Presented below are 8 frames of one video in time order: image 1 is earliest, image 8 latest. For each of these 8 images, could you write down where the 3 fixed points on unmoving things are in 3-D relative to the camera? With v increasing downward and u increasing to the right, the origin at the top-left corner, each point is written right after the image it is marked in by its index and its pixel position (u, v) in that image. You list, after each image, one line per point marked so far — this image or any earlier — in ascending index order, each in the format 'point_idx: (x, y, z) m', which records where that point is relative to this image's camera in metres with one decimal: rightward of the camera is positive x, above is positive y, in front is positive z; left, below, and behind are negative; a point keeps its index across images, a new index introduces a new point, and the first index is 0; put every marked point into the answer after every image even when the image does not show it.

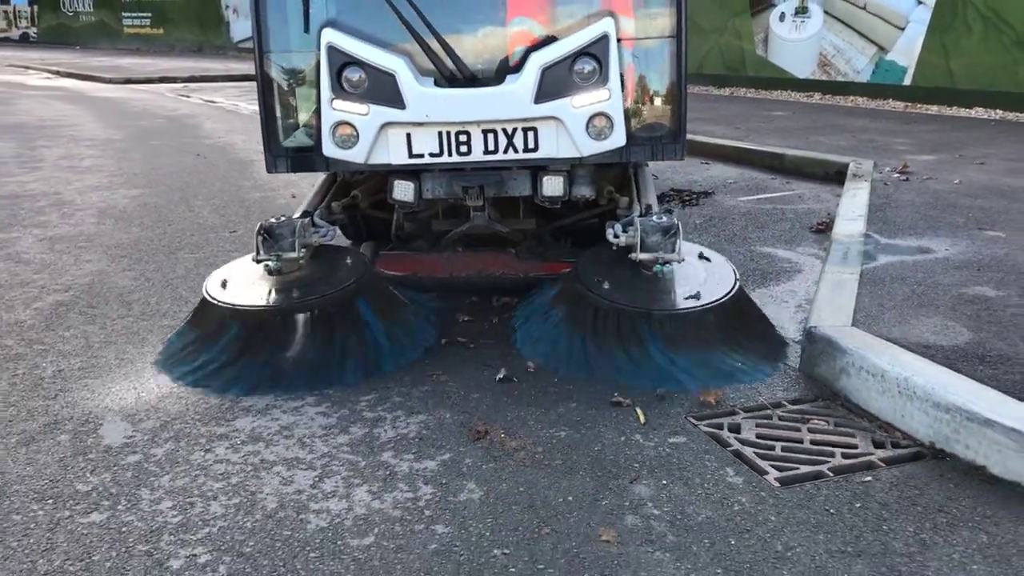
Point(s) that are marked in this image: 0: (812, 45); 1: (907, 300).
0: (+3.7, +3.0, +11.0) m
1: (+1.6, -0.1, +3.5) m
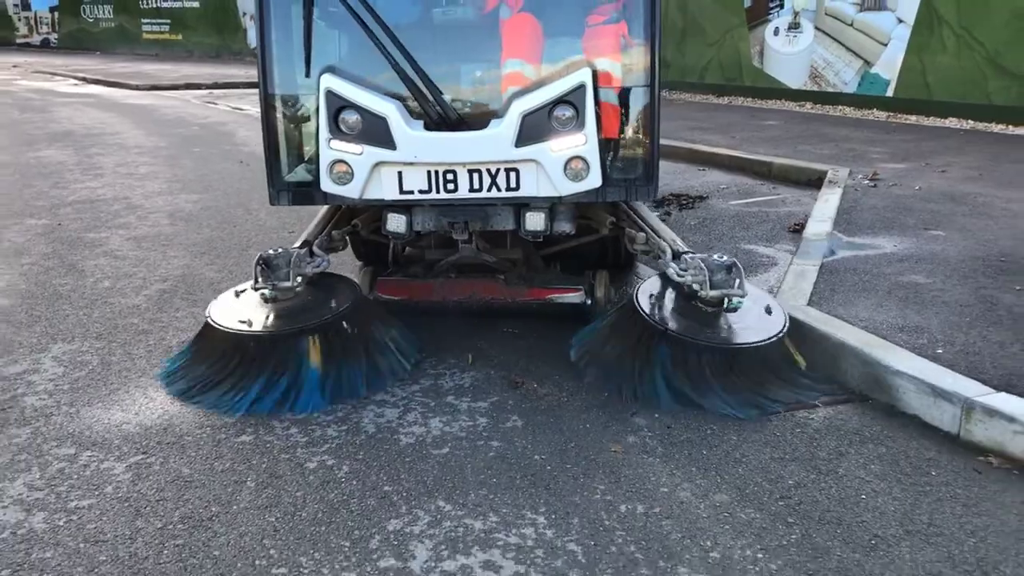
0: (+3.9, +3.1, +11.9) m
1: (+1.7, 0.0, +4.4) m
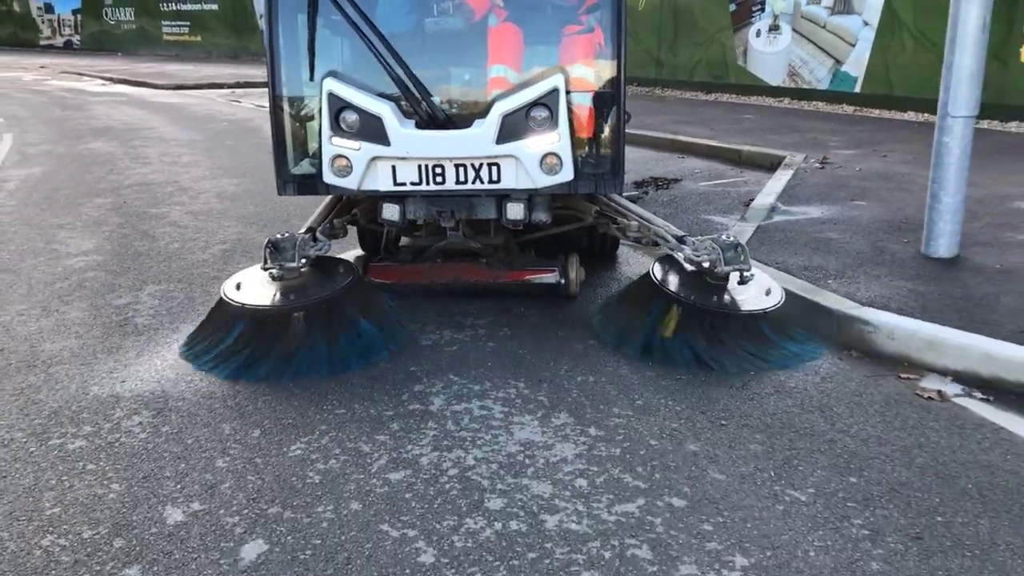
0: (+4.0, +3.4, +13.0) m
1: (+1.7, +0.3, +5.5) m
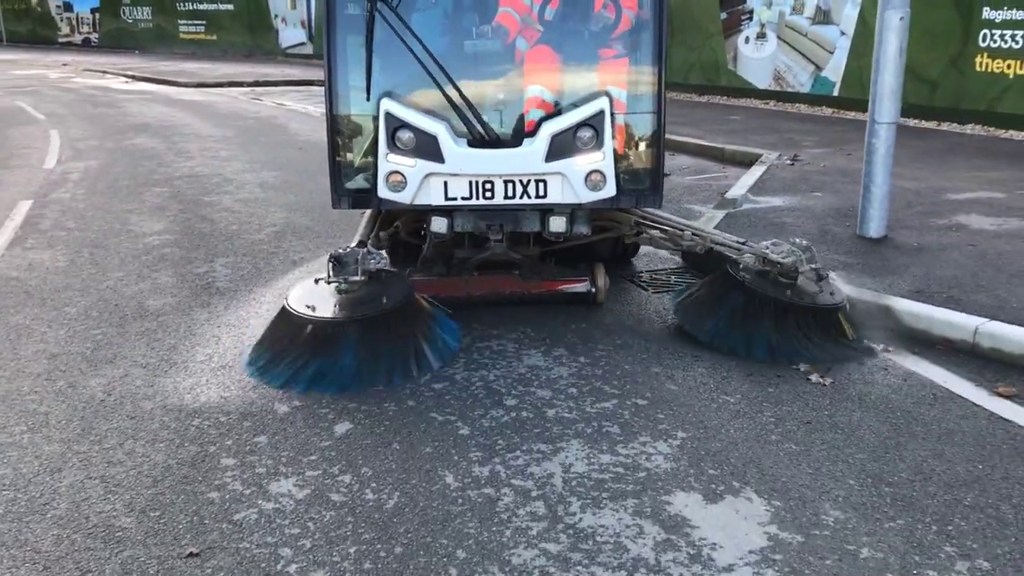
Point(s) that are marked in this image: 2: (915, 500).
0: (+4.1, +3.6, +14.1) m
1: (+1.7, +0.5, +6.6) m
2: (+1.4, -0.8, +3.2) m
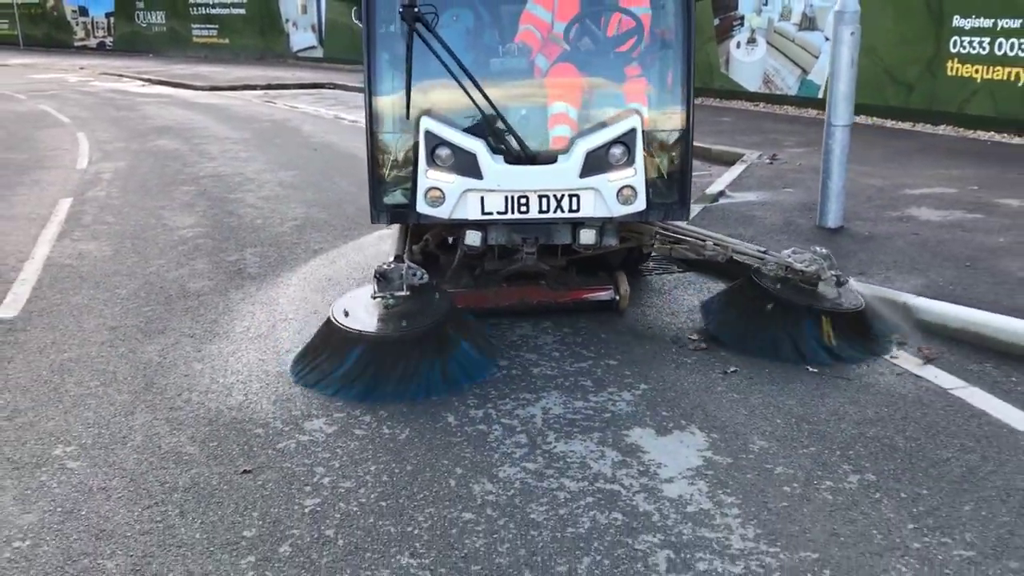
0: (+4.1, +3.7, +14.8) m
1: (+1.7, +0.6, +7.4) m
2: (+1.4, -0.6, +3.9) m
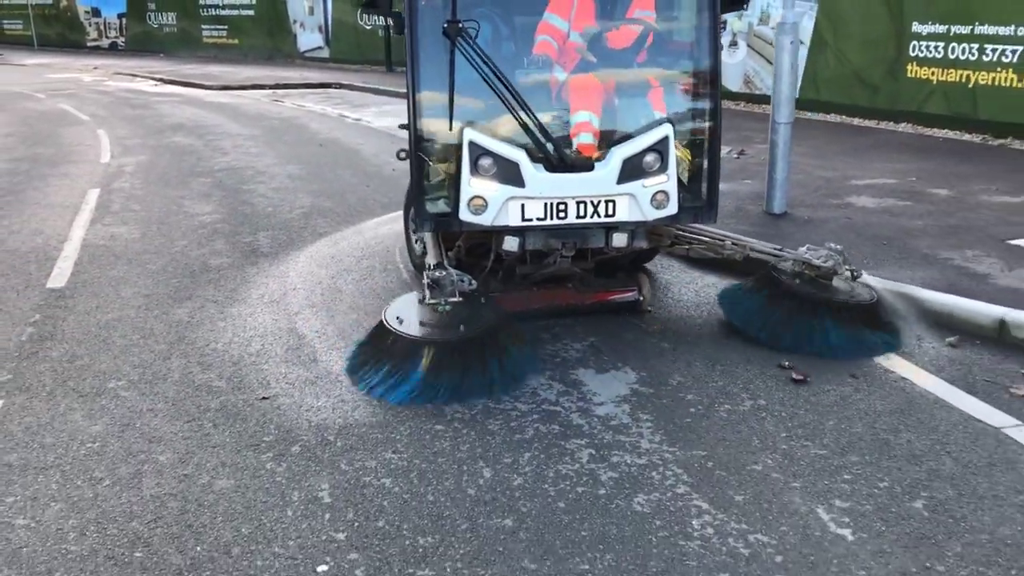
0: (+4.0, +3.9, +15.7) m
1: (+1.6, +0.8, +8.3) m
2: (+1.2, -0.5, +4.8) m
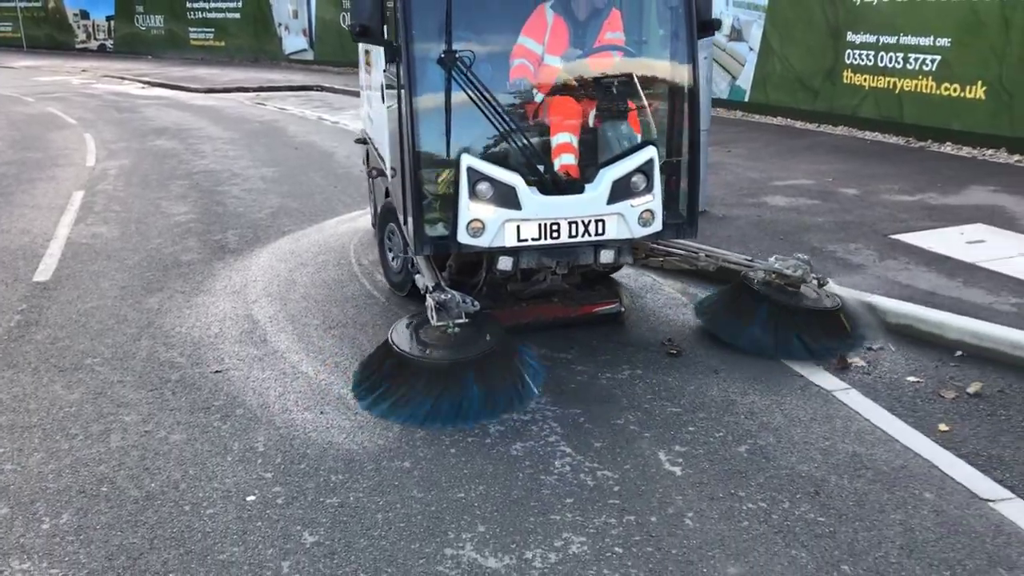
0: (+3.4, +4.0, +16.5) m
1: (+1.0, +0.9, +9.1) m
2: (+0.7, -0.4, +5.6) m
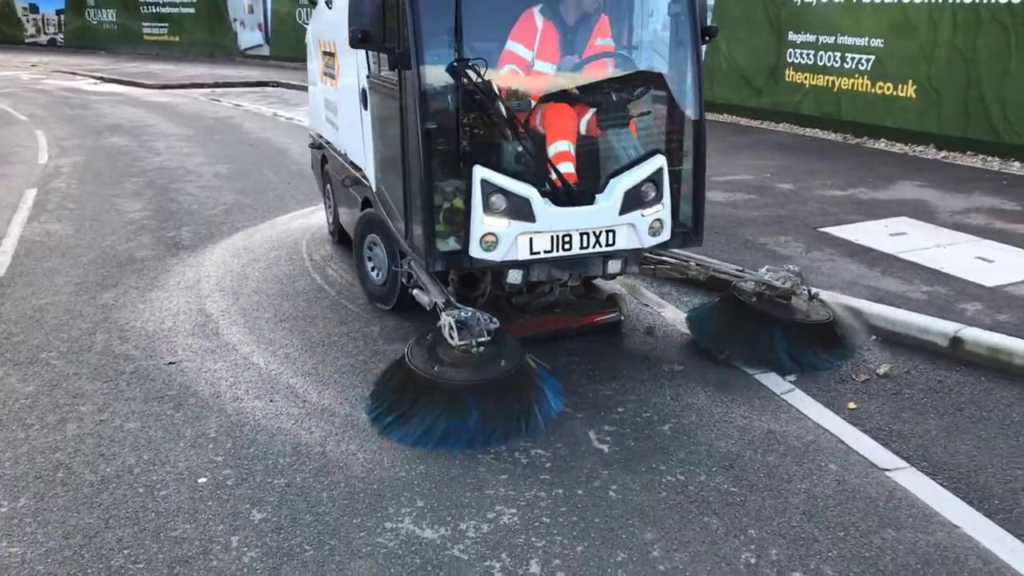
0: (+2.6, +4.1, +16.9) m
1: (+0.5, +0.9, +9.4) m
2: (+0.3, -0.3, +5.9) m
